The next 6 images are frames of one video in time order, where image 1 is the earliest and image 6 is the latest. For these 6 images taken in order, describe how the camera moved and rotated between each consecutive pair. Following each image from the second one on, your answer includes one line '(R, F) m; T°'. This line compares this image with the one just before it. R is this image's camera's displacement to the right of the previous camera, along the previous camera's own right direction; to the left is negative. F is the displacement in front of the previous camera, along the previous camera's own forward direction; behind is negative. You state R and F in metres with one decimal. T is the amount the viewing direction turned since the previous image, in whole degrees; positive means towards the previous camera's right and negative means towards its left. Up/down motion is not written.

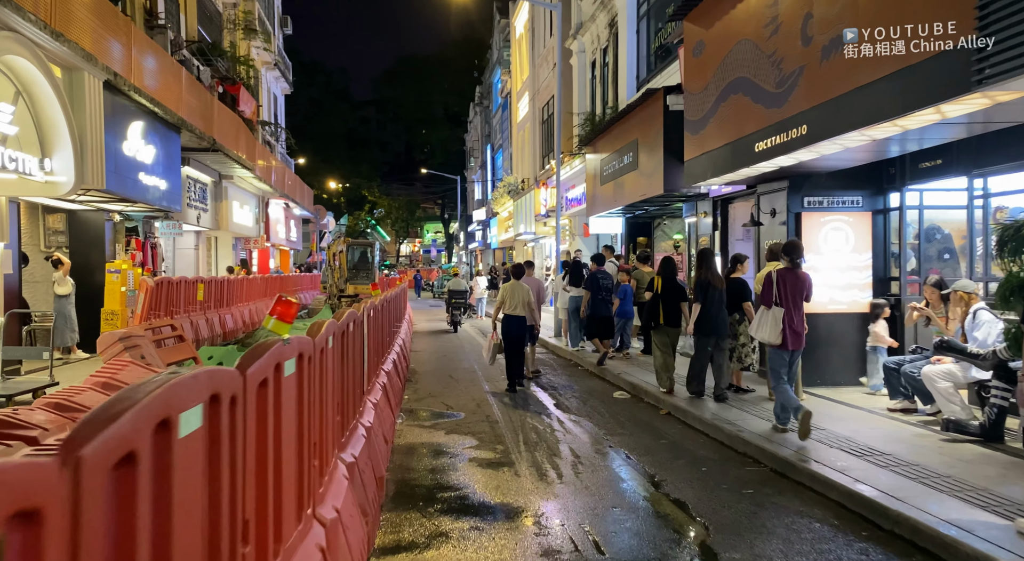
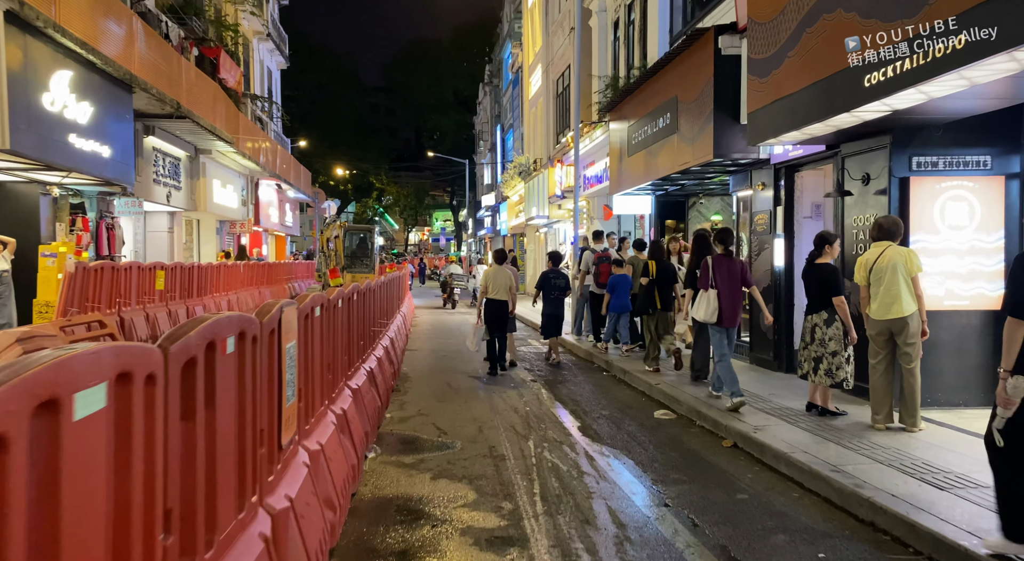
(0.0, +2.4) m; -1°
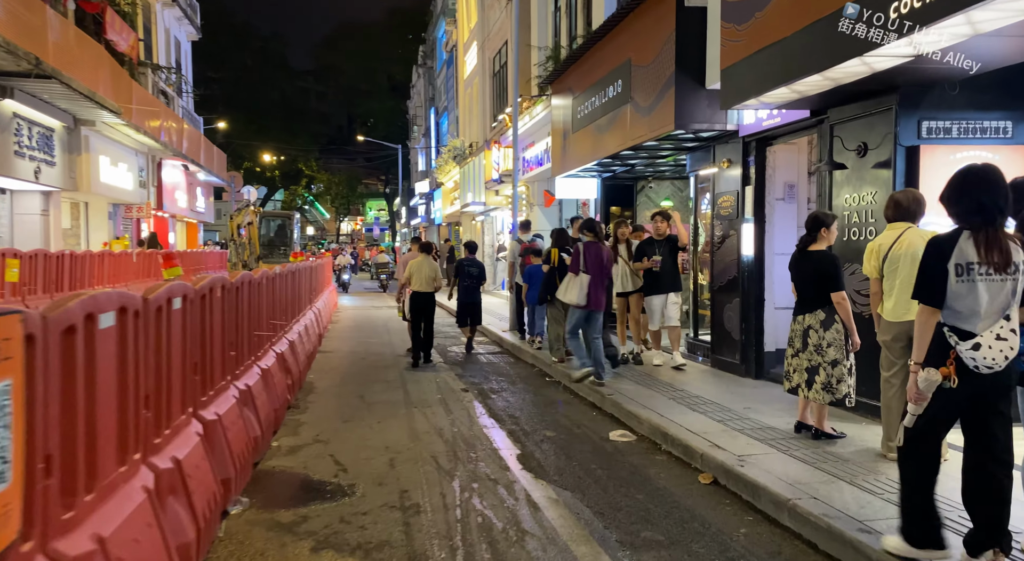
(+0.1, +1.6) m; +5°
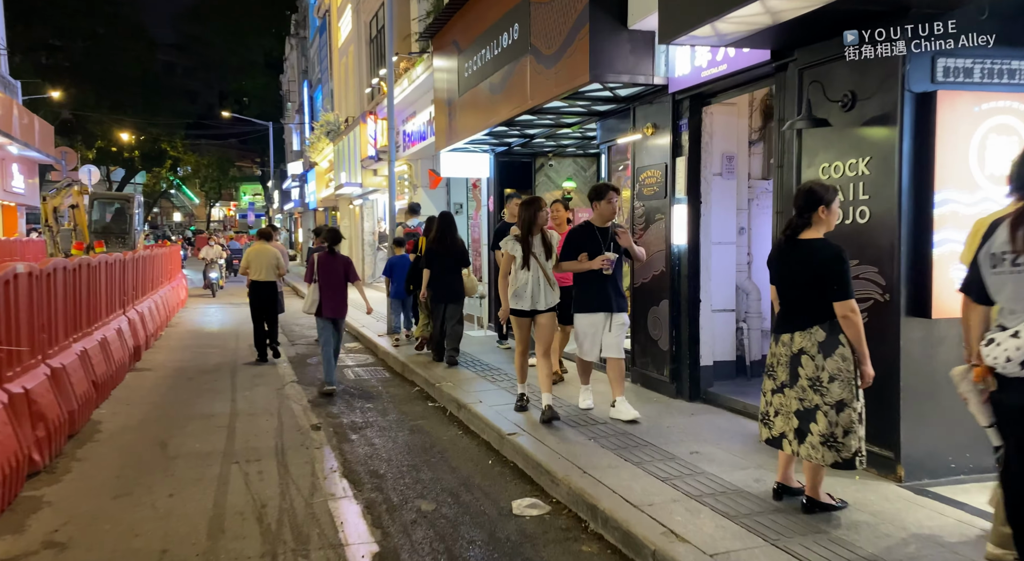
(+0.2, +2.2) m; +8°
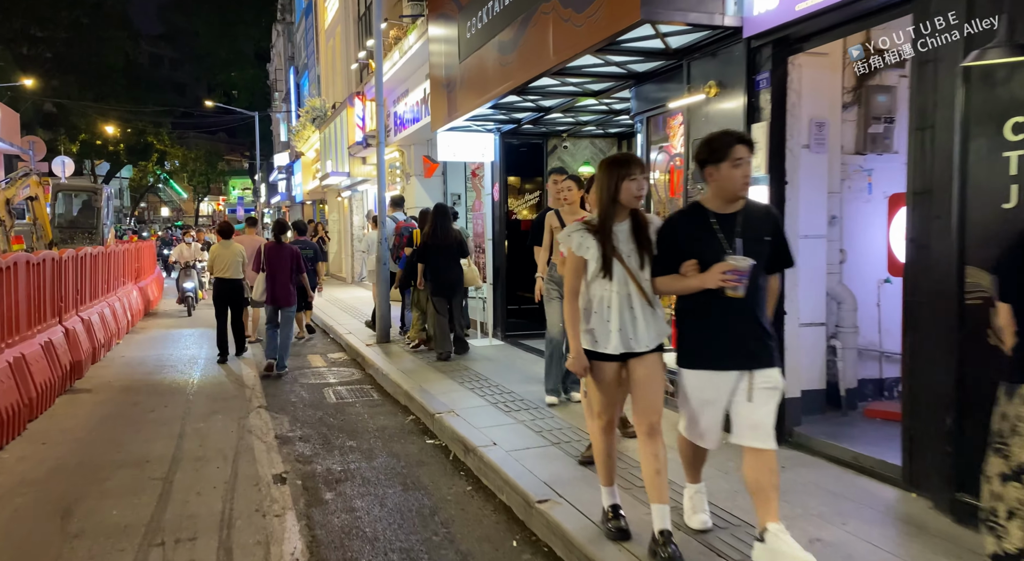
(-0.2, +1.7) m; 0°
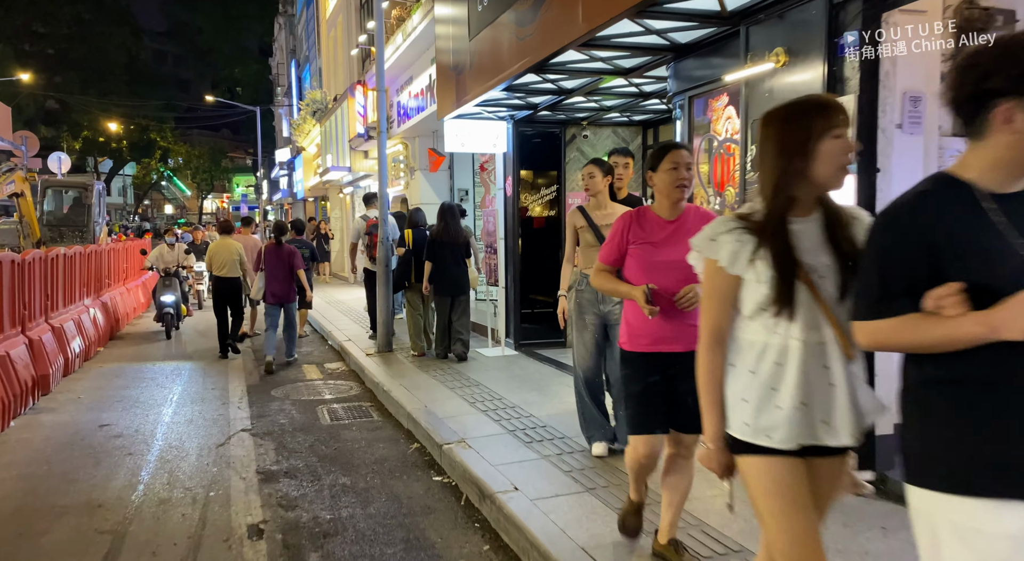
(-0.1, +1.0) m; 0°
